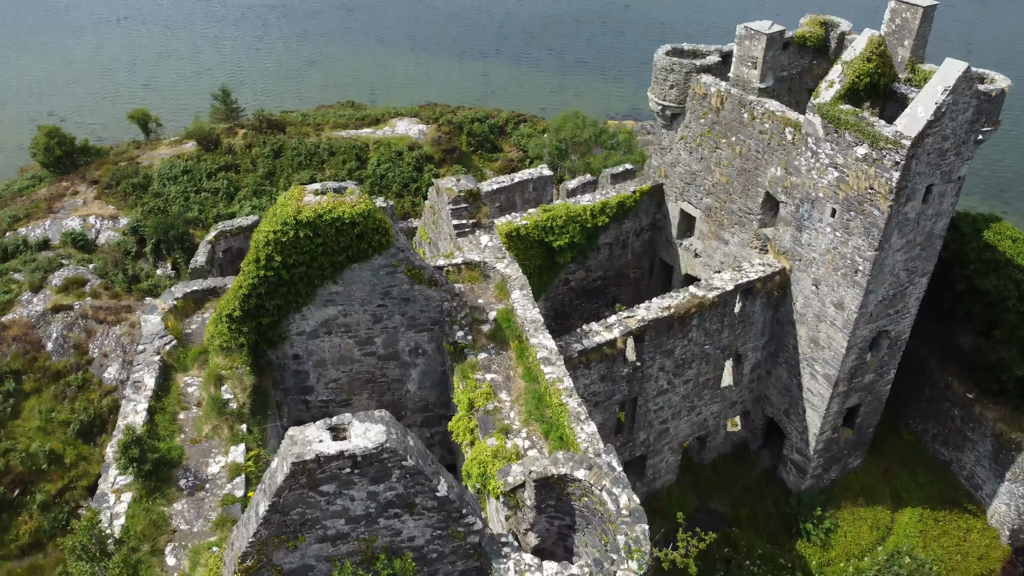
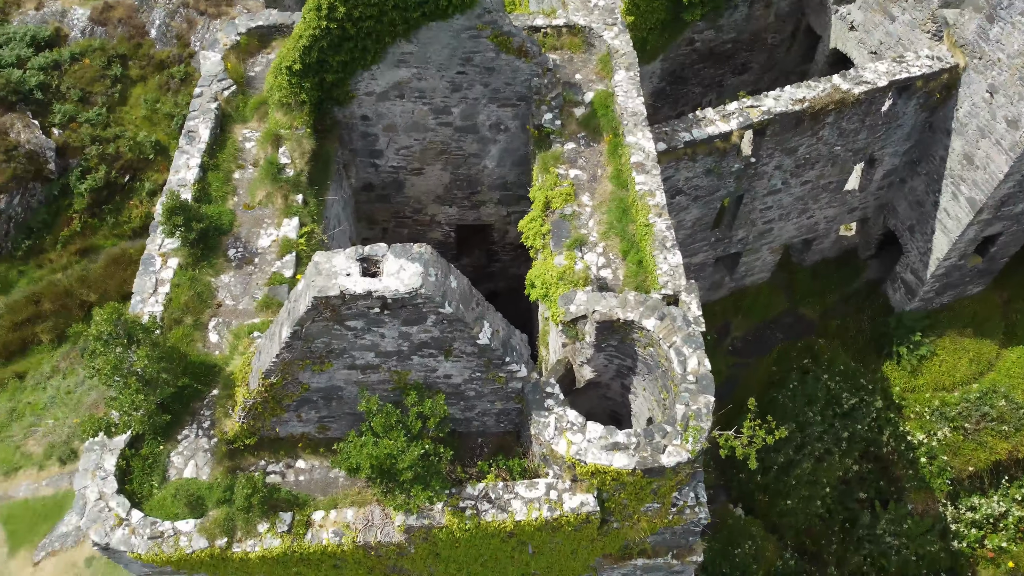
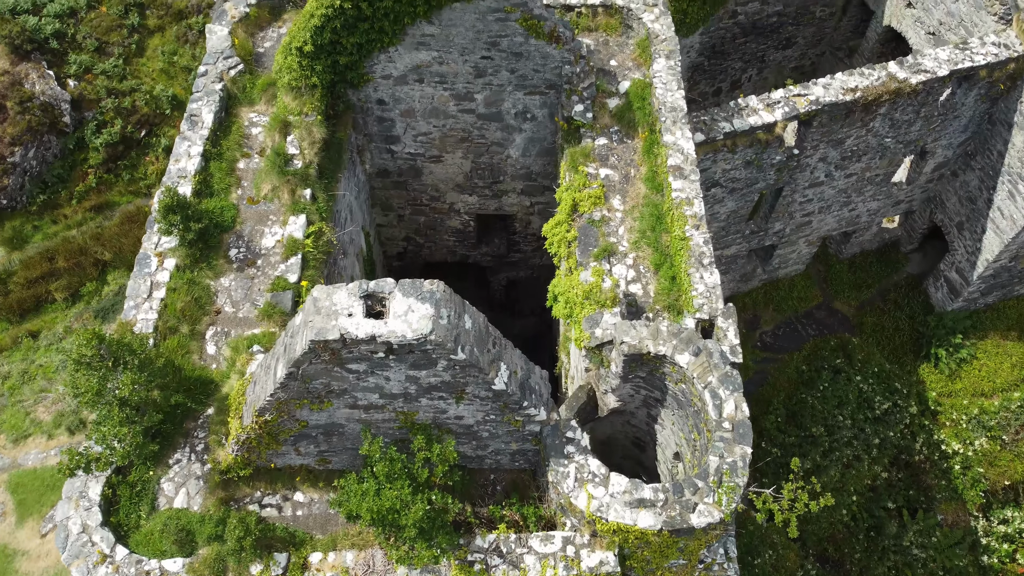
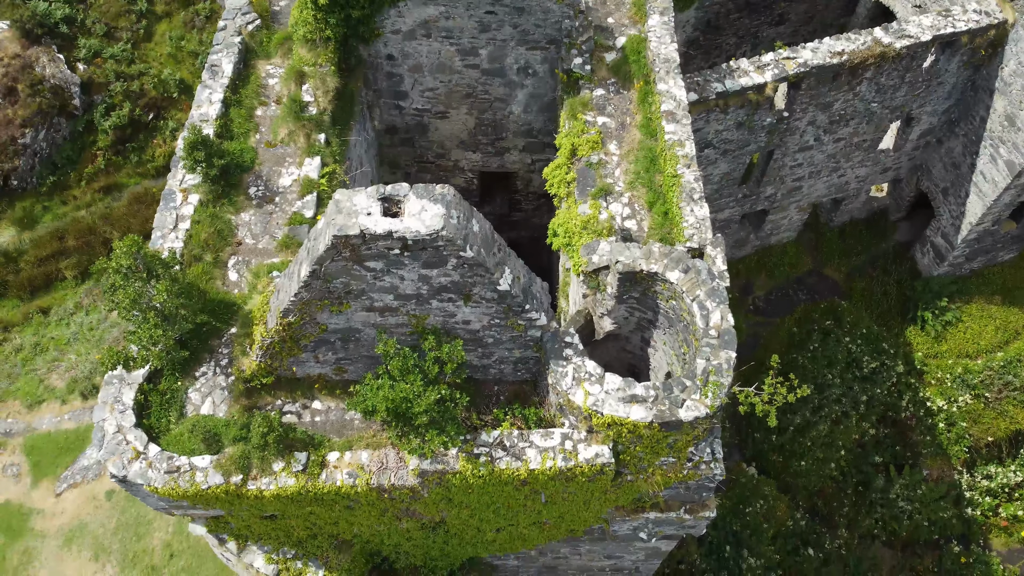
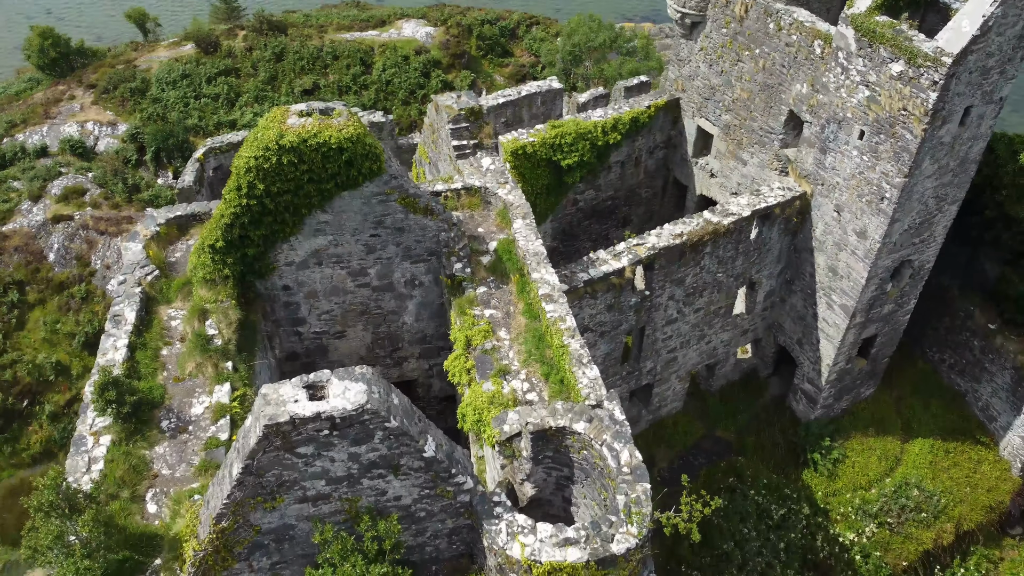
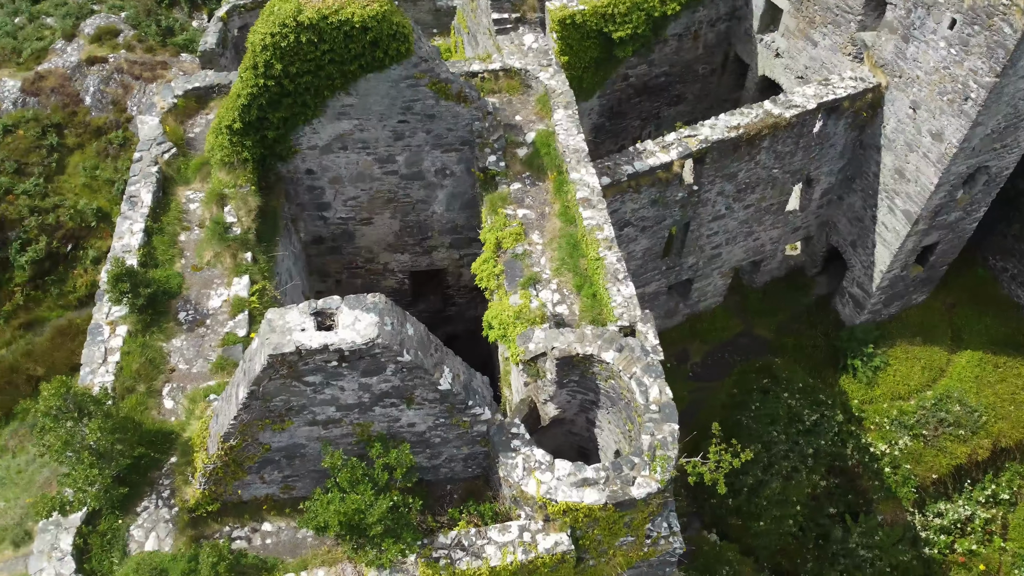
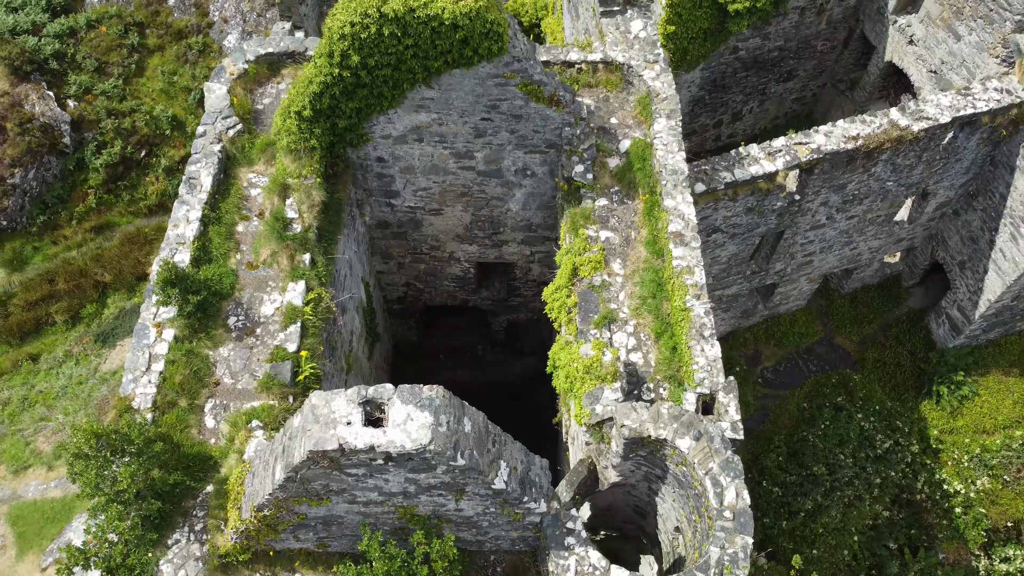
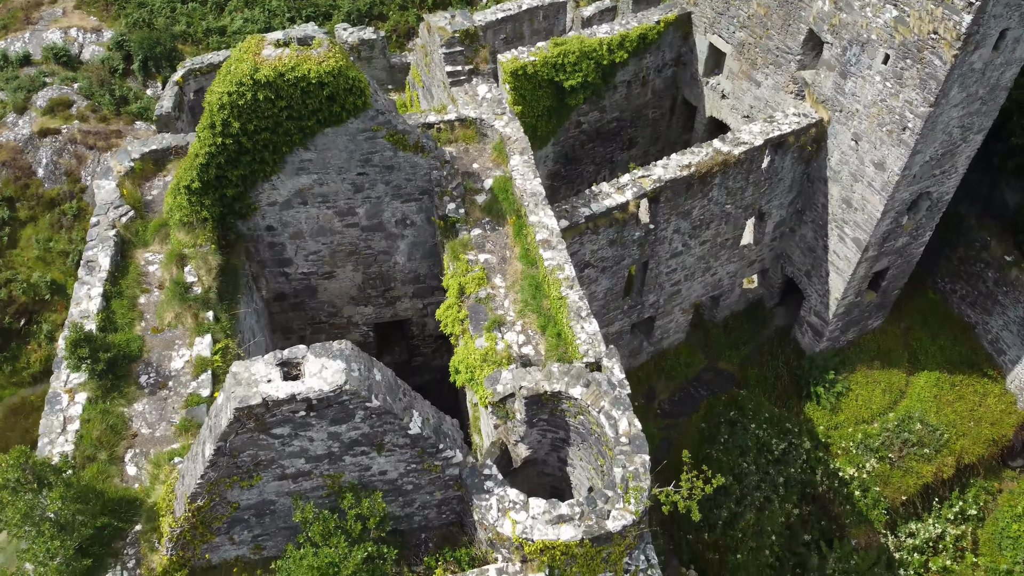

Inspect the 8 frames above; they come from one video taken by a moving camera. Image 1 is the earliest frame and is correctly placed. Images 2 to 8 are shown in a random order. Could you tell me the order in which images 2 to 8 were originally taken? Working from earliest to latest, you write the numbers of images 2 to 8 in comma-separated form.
5, 8, 6, 2, 4, 3, 7
